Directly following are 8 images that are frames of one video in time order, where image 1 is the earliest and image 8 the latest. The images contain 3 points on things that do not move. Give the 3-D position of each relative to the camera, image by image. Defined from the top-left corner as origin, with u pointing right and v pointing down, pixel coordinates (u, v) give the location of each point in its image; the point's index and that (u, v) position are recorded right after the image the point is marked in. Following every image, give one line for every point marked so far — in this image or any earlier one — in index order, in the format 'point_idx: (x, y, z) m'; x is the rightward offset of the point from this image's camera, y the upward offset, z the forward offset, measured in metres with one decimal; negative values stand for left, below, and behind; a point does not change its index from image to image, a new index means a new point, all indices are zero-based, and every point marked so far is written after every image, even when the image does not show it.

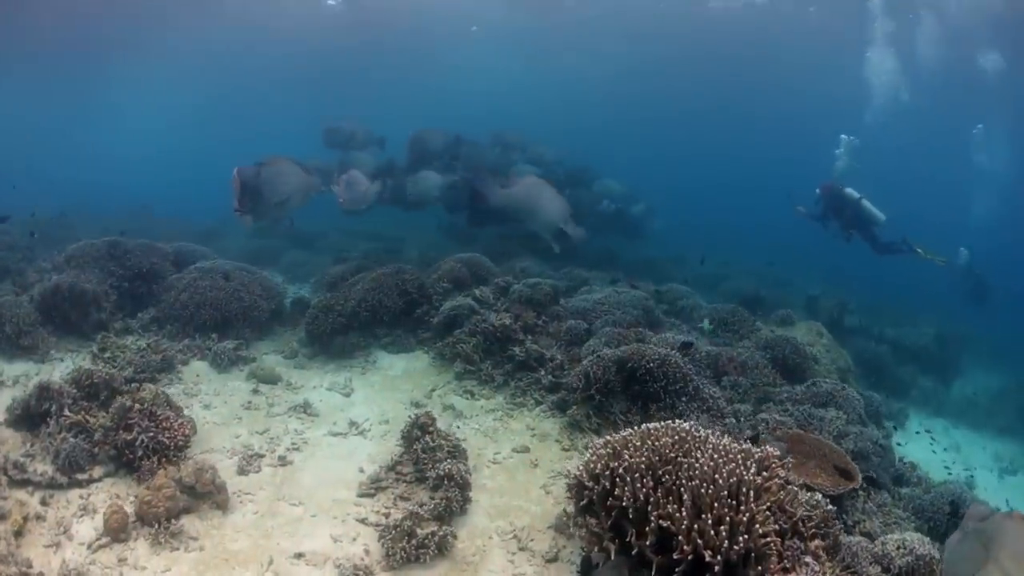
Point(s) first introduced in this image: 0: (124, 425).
0: (-2.8, -1.0, +4.1) m
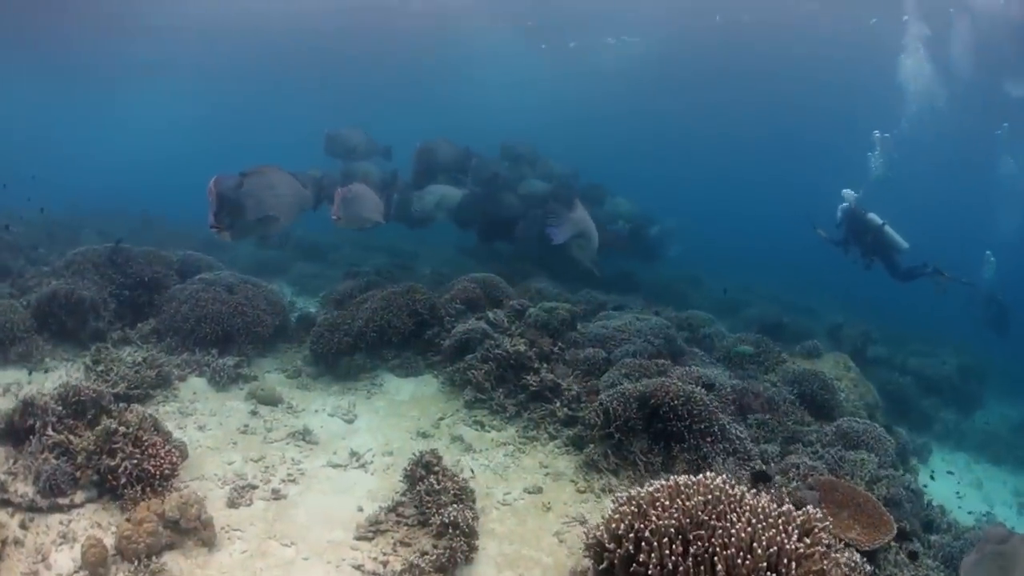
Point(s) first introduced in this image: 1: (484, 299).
0: (-2.7, -1.1, +3.8) m
1: (-0.4, -0.2, +8.7) m
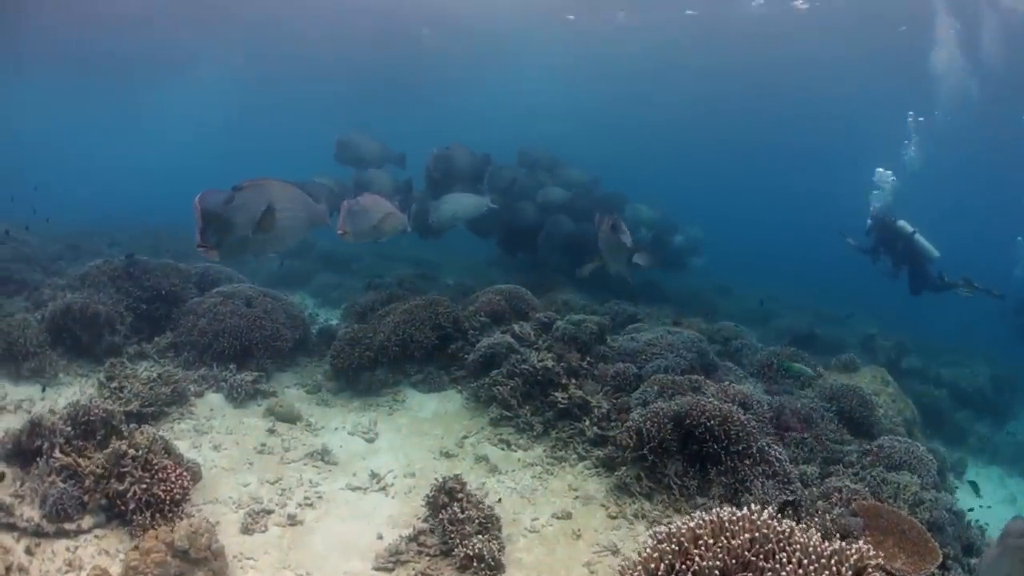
0: (-2.5, -1.1, +3.6) m
1: (0.0, -0.3, +8.4) m
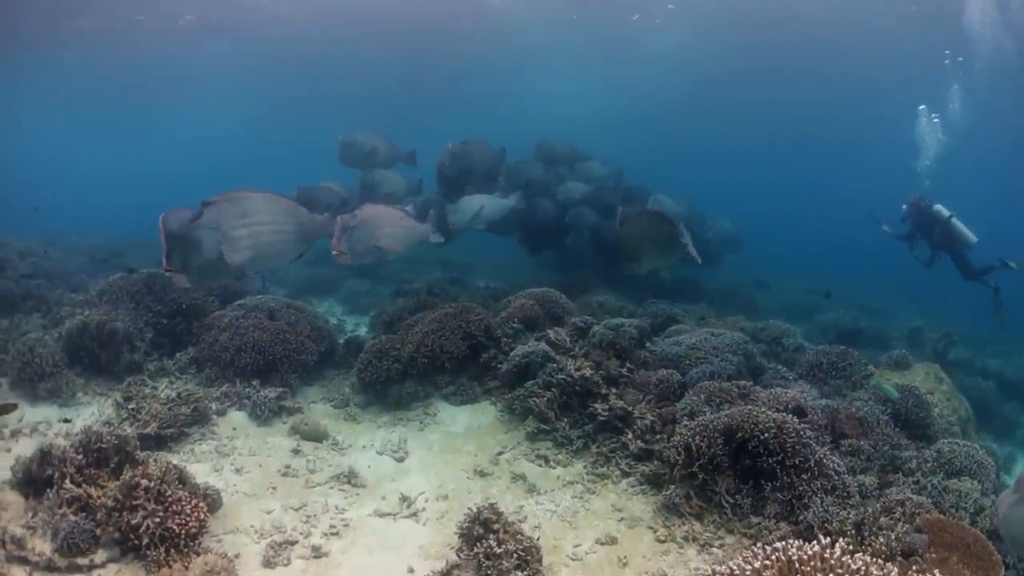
0: (-2.2, -1.3, +3.4) m
1: (+0.4, -0.4, +8.0) m
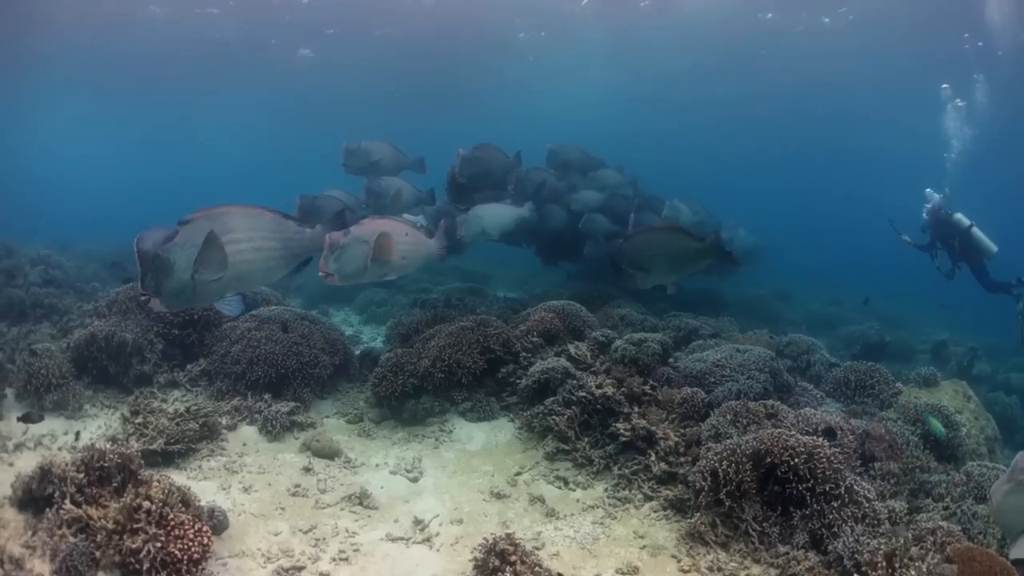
0: (-2.1, -1.3, +3.2) m
1: (+0.7, -0.6, +7.8) m
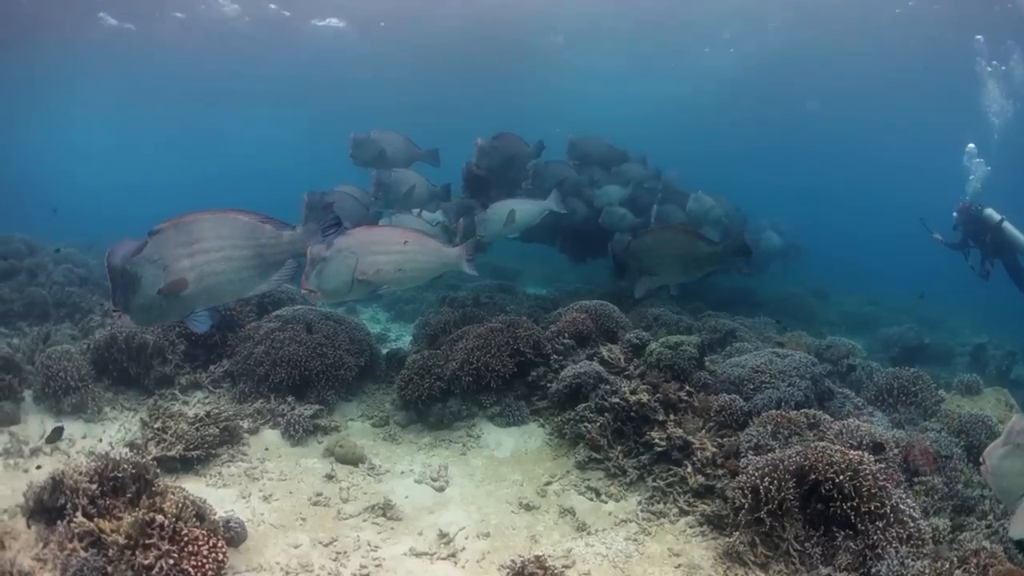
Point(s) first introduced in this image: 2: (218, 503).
0: (-2.0, -1.3, +3.1) m
1: (+1.1, -0.6, +7.5) m
2: (-2.1, -1.5, +4.1) m
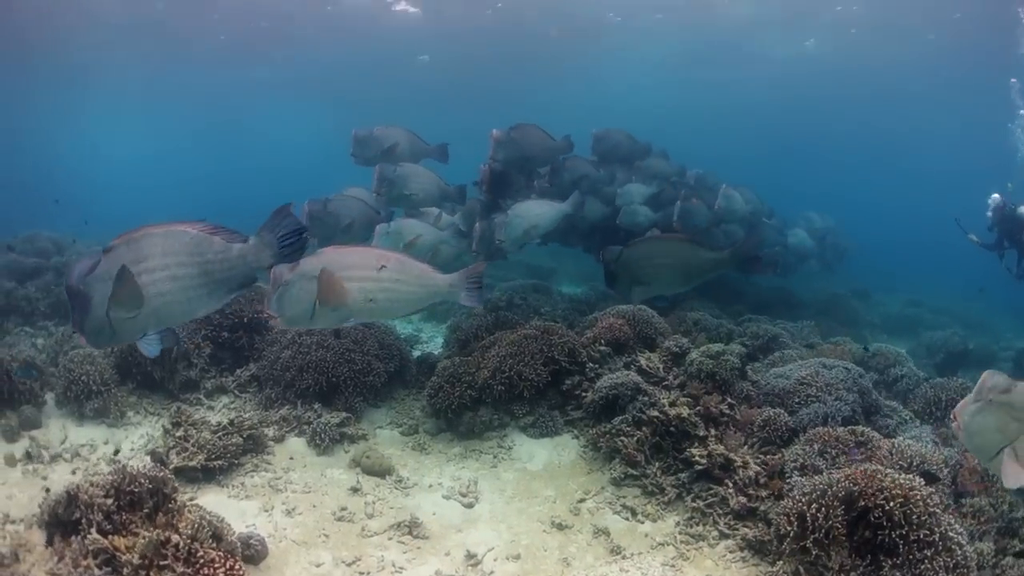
0: (-1.8, -1.4, +2.9) m
1: (+1.5, -0.6, +7.1) m
2: (-1.9, -1.6, +3.9) m
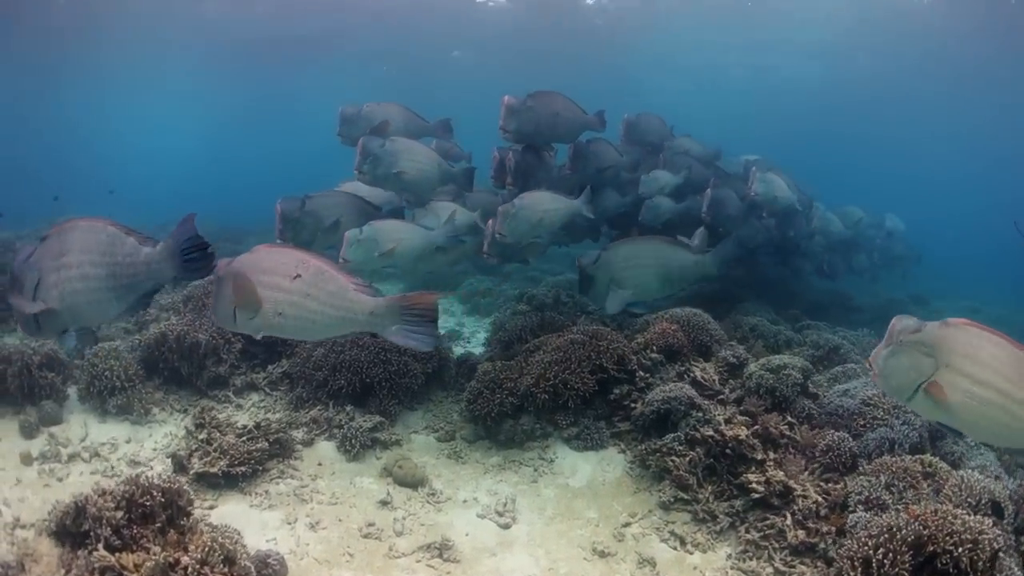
0: (-1.6, -1.4, +2.7) m
1: (+2.1, -0.7, +6.6) m
2: (-1.6, -1.5, +3.7) m
